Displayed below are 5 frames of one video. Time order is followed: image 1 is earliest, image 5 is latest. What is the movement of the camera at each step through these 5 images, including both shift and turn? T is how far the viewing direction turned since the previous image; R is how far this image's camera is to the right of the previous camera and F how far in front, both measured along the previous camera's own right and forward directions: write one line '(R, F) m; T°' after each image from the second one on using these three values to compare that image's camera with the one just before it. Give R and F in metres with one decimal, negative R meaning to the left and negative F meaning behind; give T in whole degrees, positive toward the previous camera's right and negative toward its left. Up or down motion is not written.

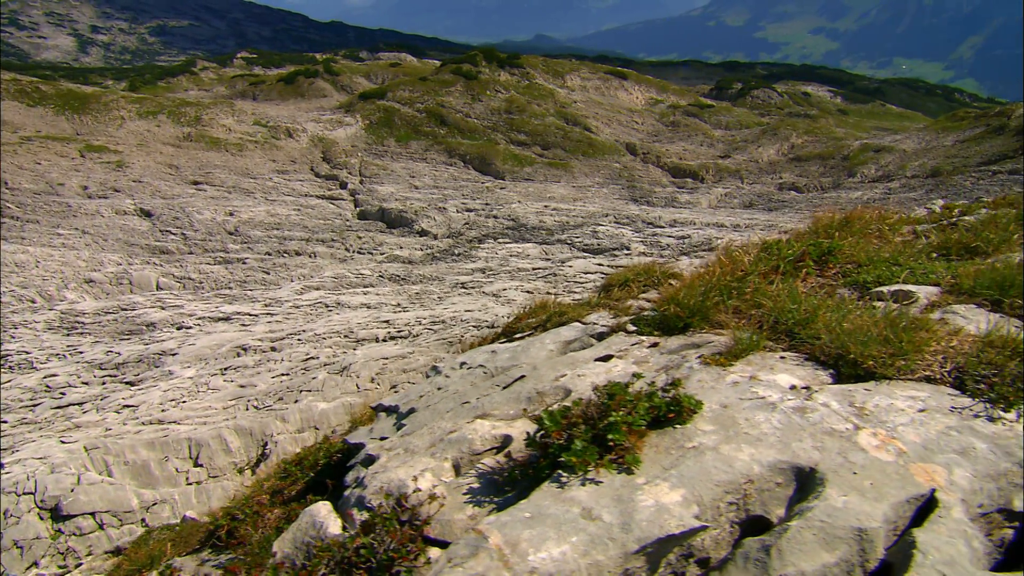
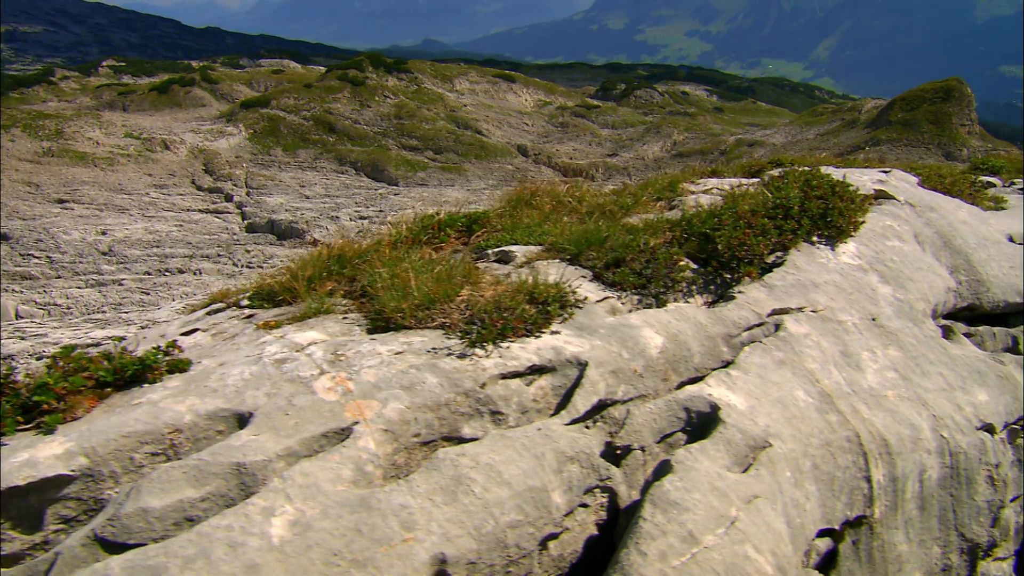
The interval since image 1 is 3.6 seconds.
(+3.1, -0.3) m; +8°
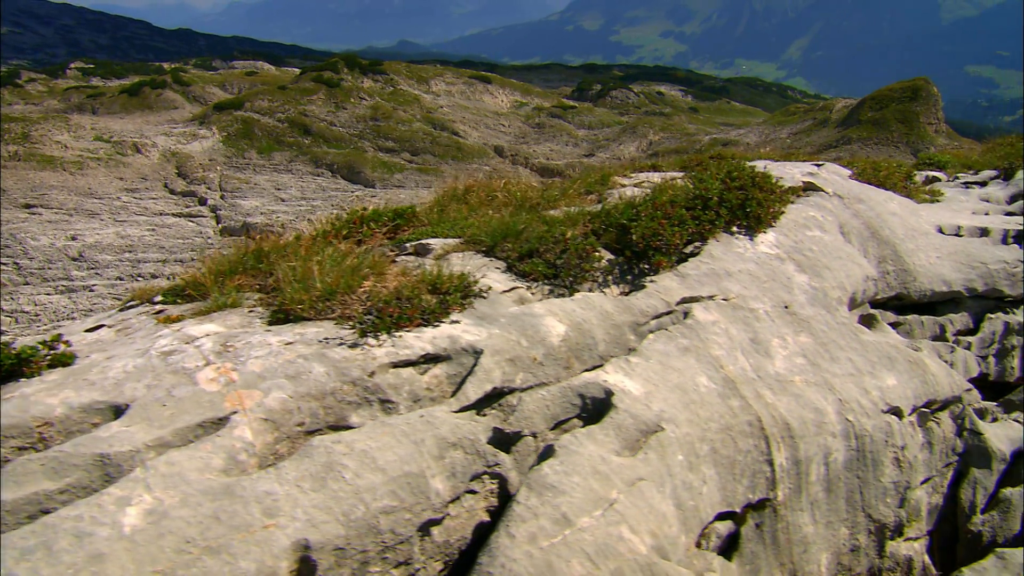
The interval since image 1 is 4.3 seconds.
(+0.7, 0.0) m; +2°
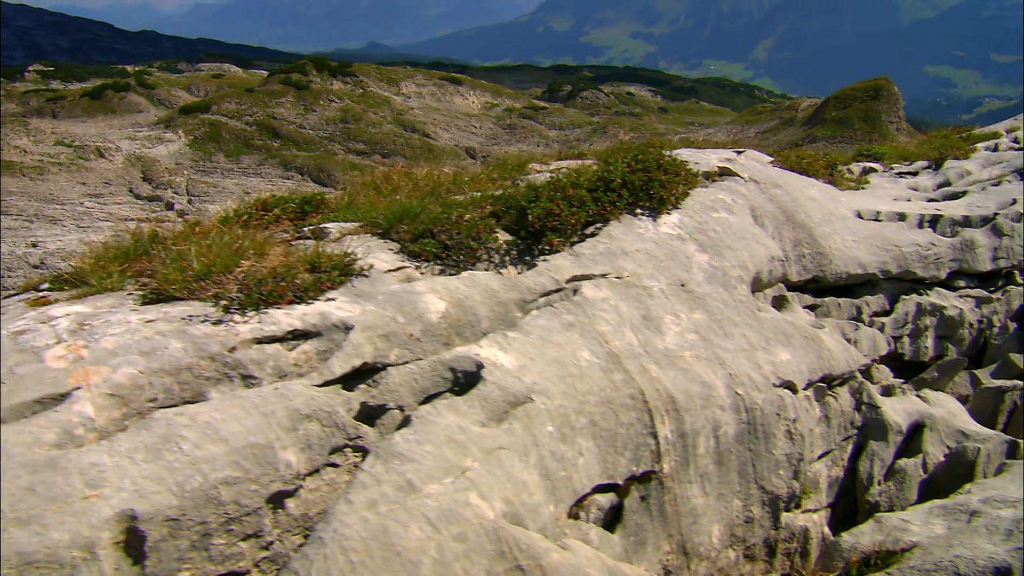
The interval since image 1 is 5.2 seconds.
(+0.8, 0.0) m; +2°
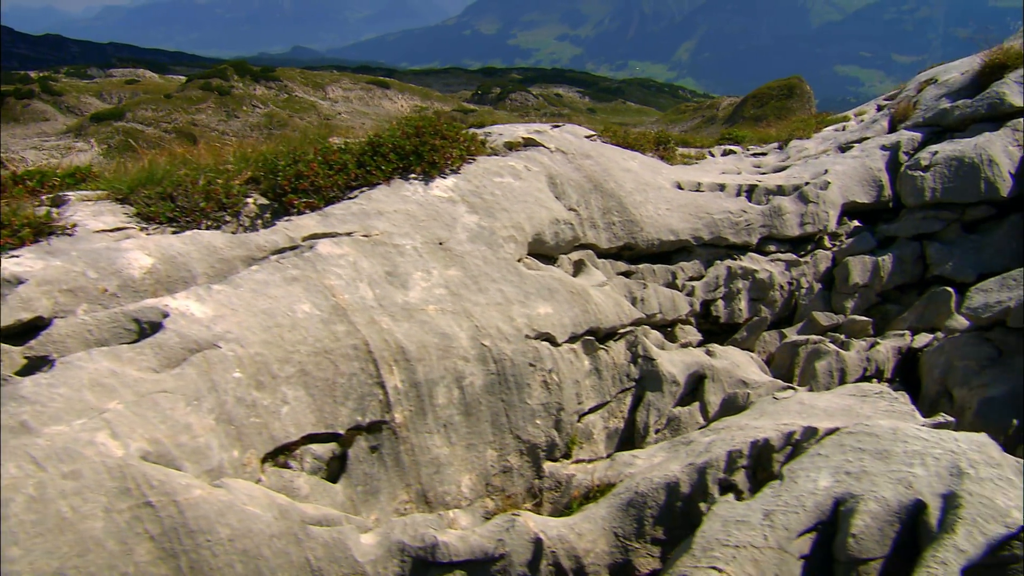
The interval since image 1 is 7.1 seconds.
(+2.0, -0.1) m; +5°
